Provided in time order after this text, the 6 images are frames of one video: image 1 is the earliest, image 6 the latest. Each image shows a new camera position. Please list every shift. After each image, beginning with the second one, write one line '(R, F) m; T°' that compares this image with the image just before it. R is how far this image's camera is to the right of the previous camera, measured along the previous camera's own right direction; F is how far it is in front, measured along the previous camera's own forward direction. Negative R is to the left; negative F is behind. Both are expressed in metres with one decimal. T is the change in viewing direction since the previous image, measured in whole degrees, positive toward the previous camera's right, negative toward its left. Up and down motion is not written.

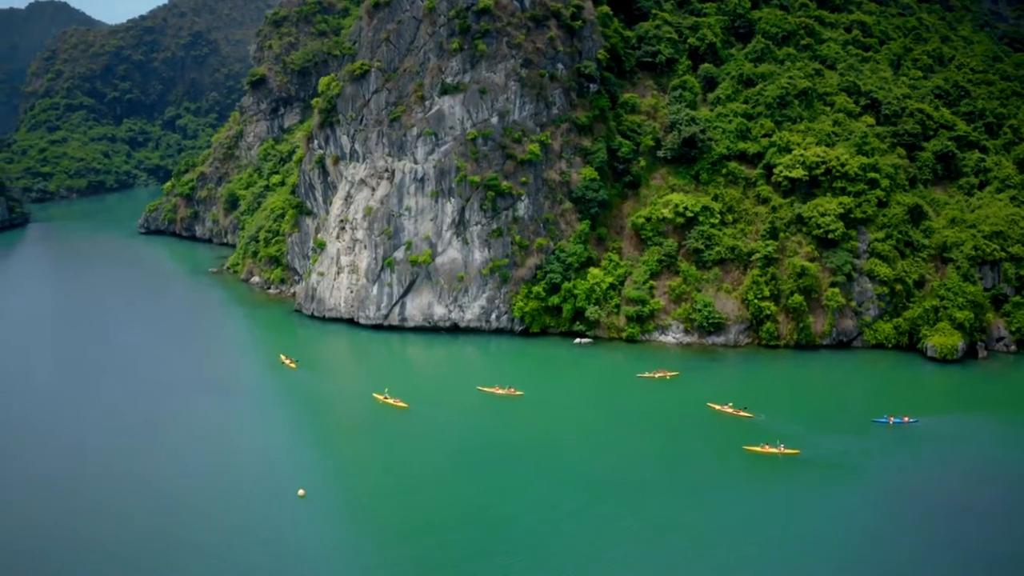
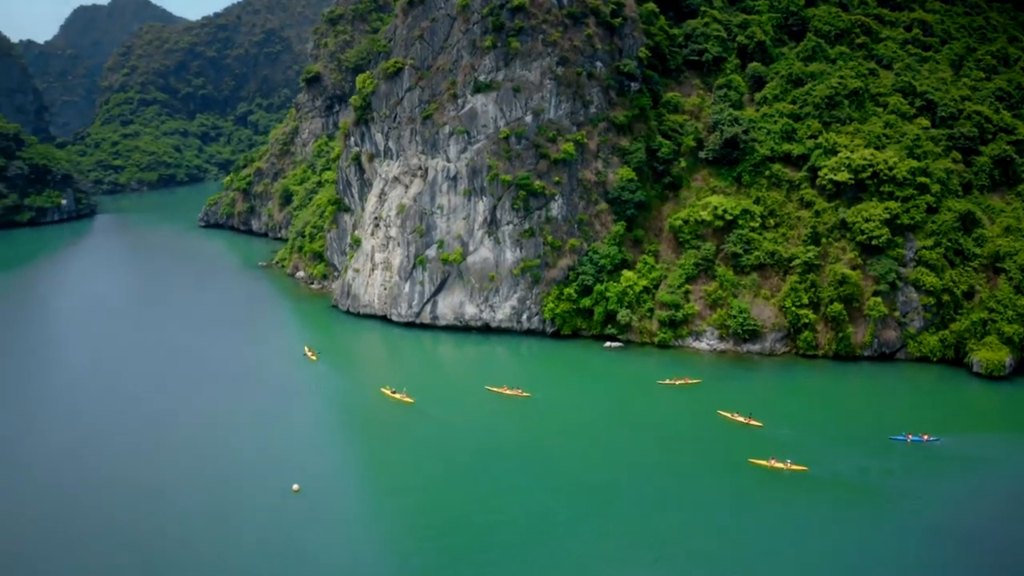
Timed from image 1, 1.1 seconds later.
(+1.9, +0.5) m; -5°
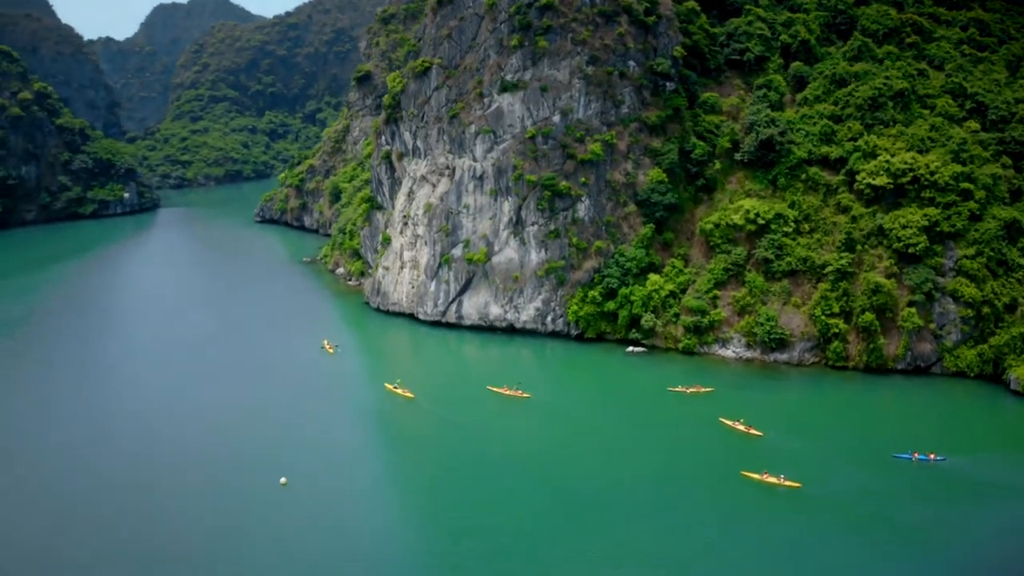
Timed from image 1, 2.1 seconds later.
(+2.2, +0.4) m; -5°
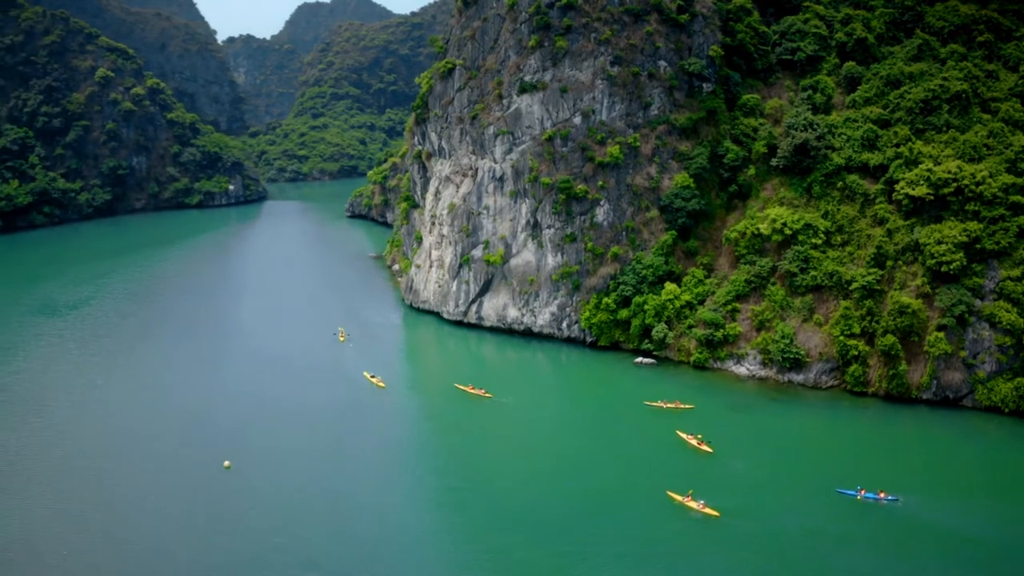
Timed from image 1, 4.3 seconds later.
(+5.9, +1.0) m; -10°
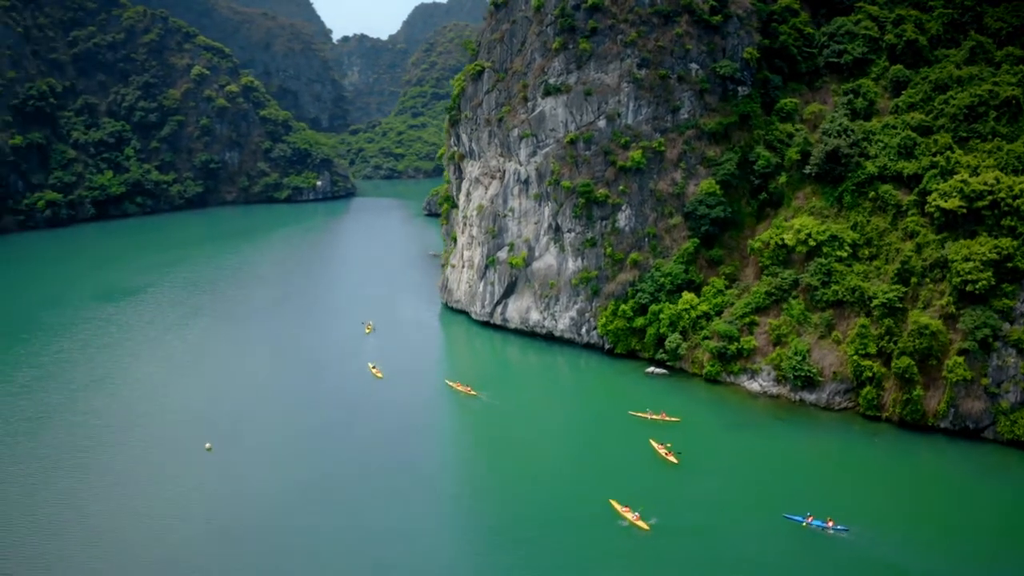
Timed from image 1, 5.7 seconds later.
(+4.6, +0.4) m; -8°
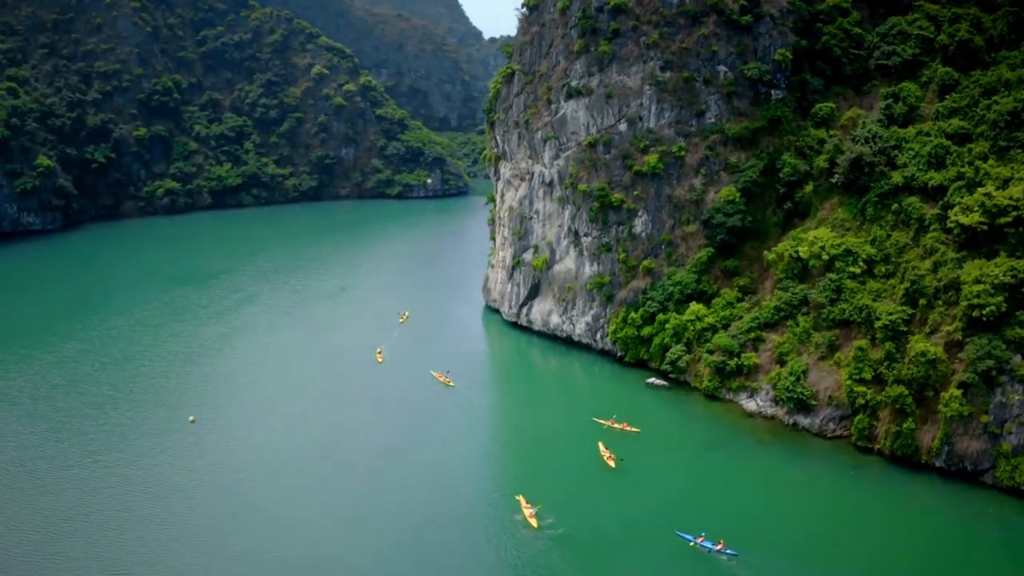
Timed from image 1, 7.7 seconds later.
(+6.8, +0.6) m; -11°
